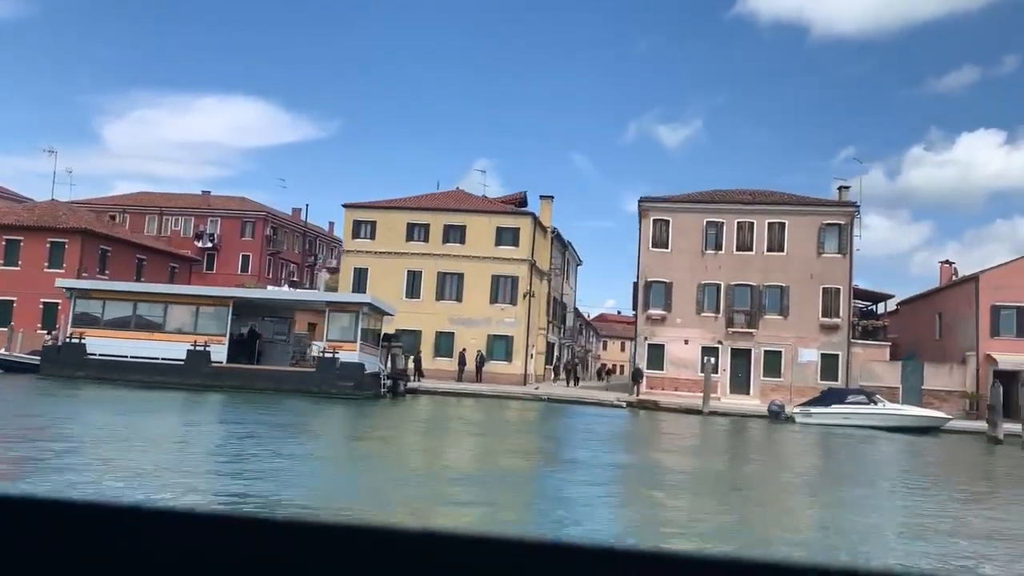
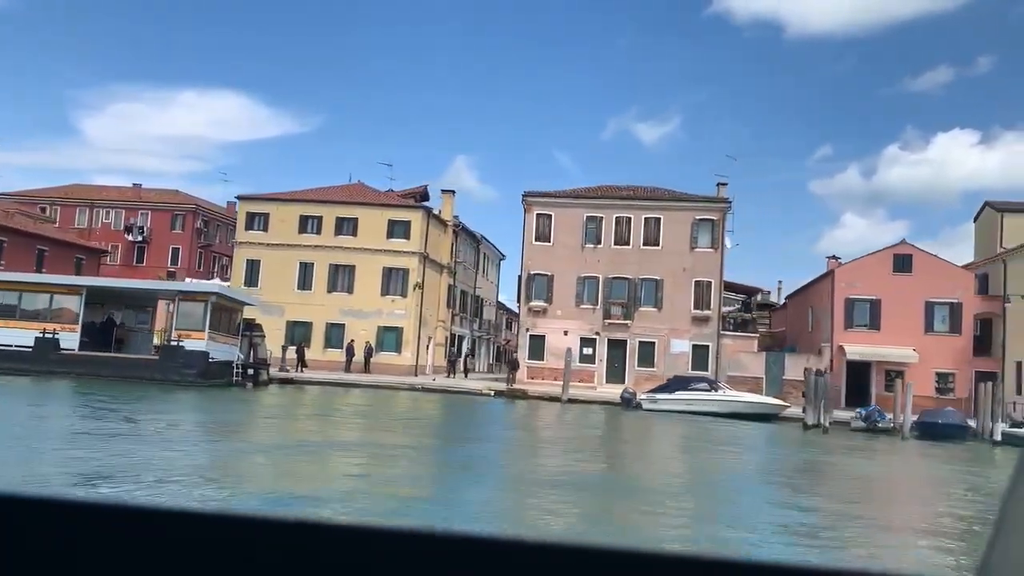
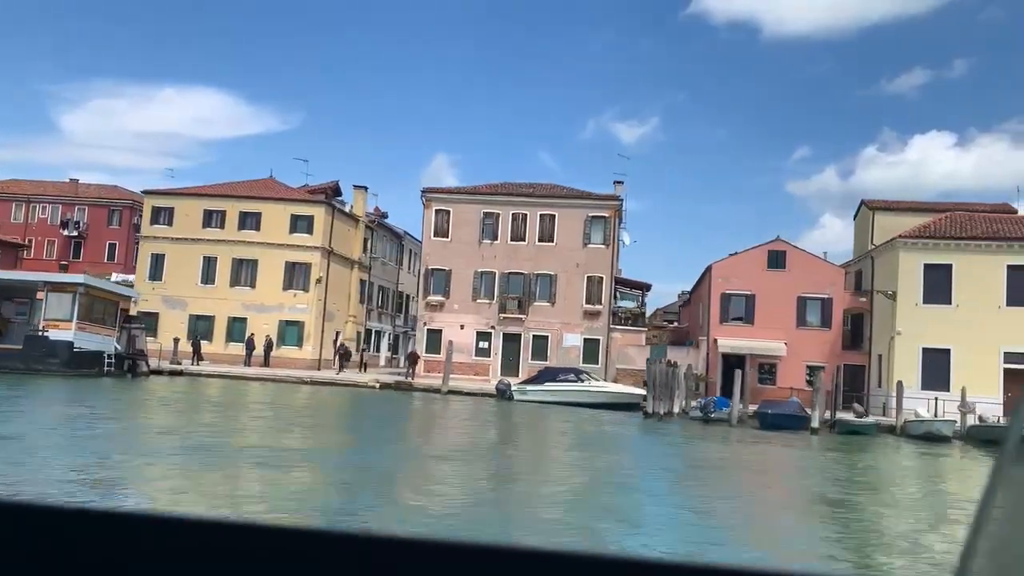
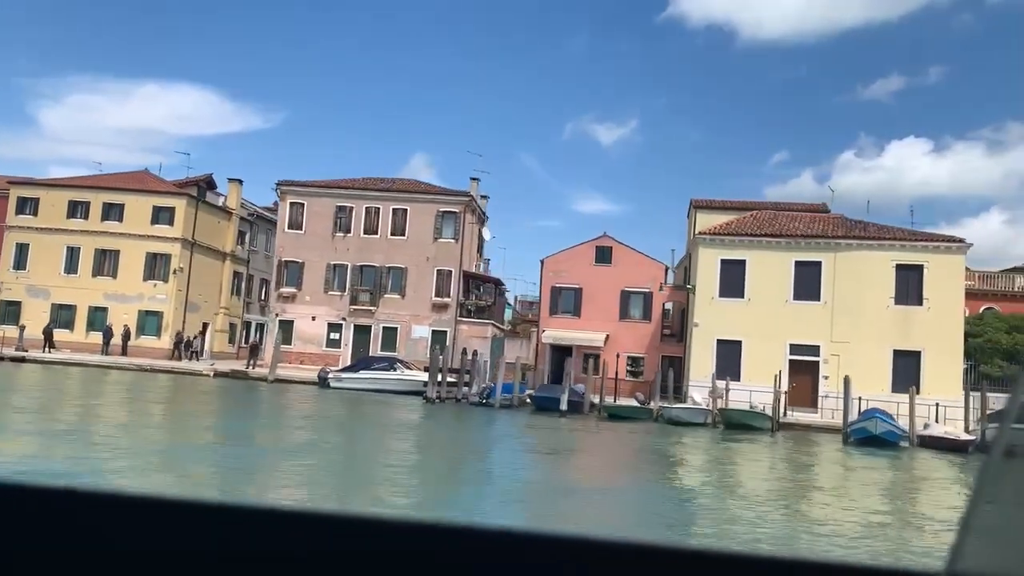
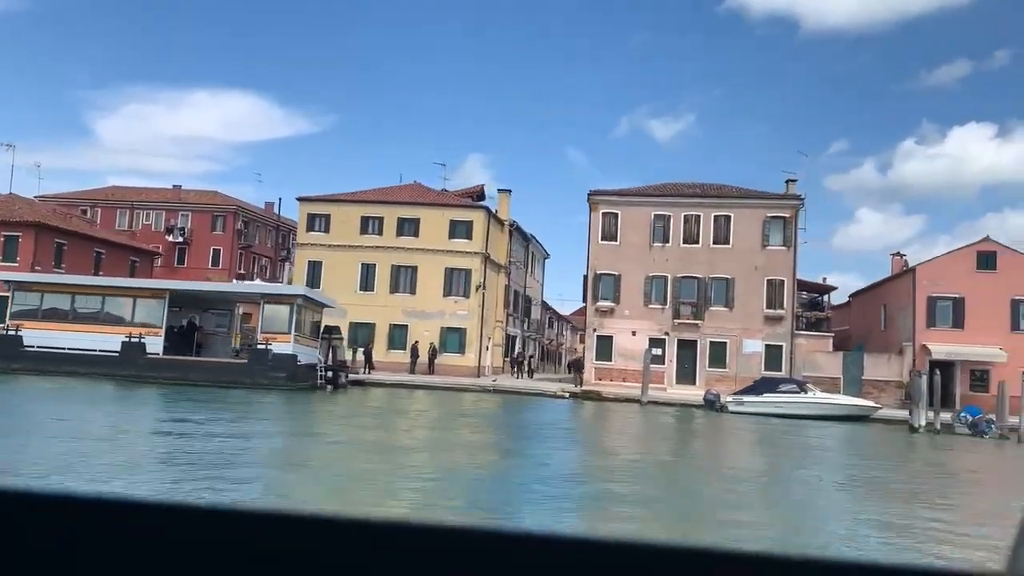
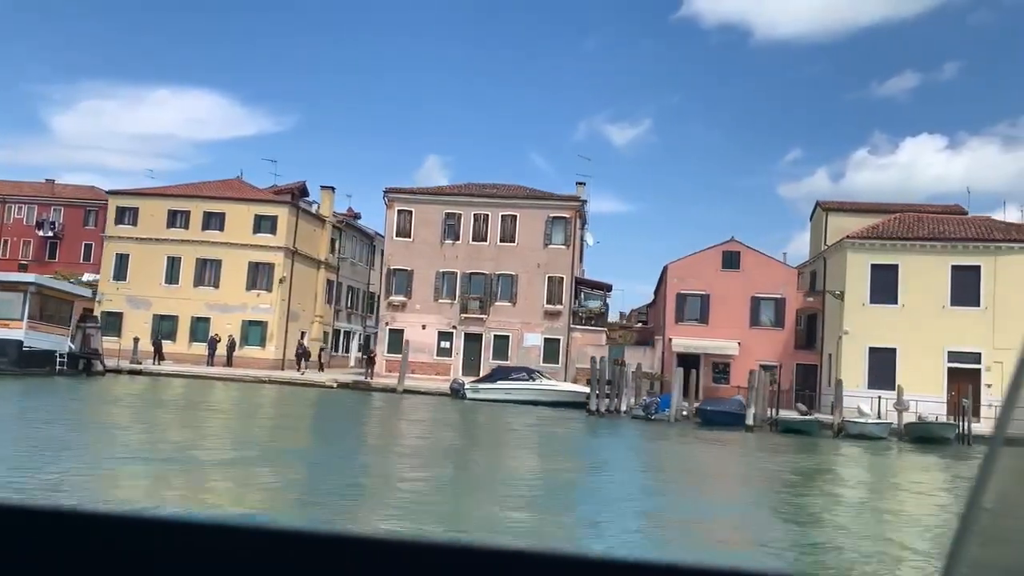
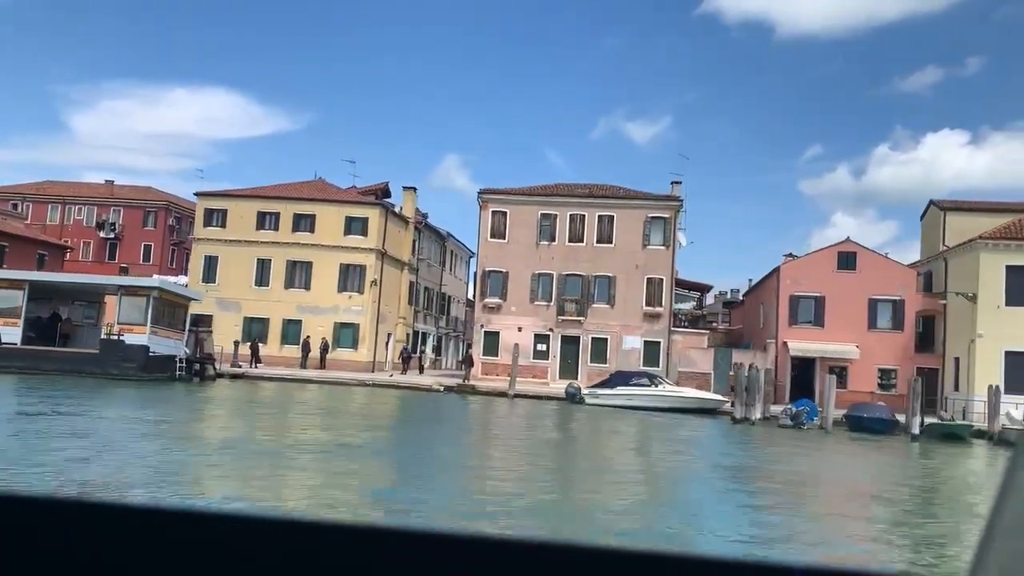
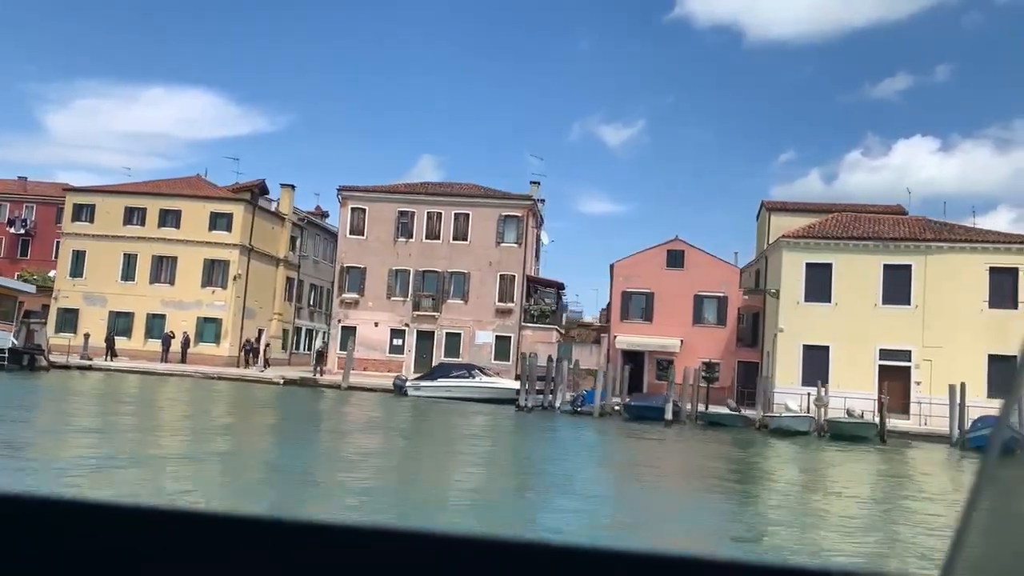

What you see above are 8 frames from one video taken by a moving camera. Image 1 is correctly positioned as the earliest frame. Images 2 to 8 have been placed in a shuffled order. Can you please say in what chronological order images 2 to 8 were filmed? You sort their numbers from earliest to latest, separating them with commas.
5, 2, 7, 3, 6, 8, 4
